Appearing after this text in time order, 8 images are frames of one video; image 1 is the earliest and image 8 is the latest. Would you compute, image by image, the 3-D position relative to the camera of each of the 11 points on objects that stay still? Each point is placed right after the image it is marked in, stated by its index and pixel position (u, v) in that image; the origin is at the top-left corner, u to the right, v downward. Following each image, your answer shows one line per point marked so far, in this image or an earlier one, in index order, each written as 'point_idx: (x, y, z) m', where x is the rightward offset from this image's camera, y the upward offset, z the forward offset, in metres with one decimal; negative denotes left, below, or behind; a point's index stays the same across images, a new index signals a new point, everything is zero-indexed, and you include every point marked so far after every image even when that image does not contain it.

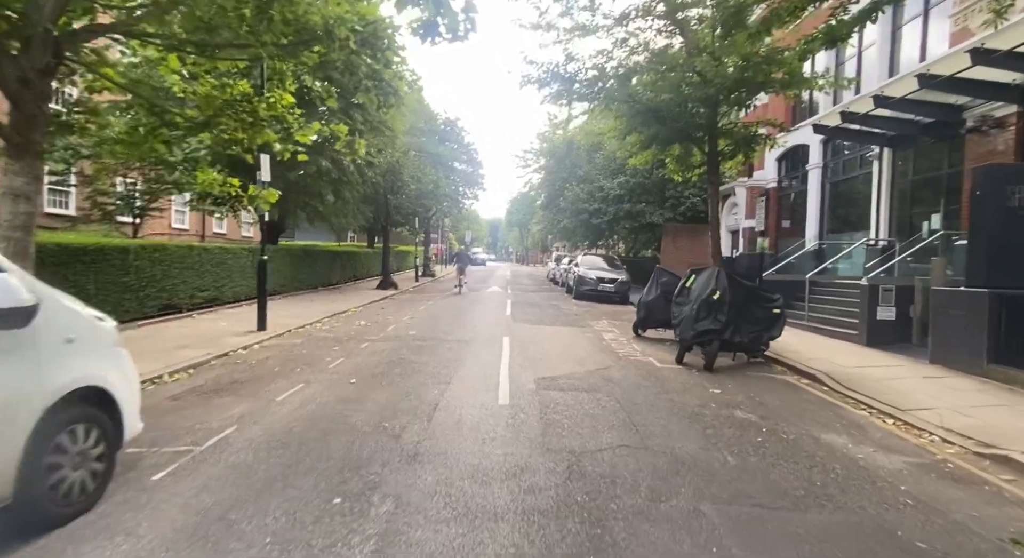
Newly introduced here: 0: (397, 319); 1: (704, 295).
0: (-3.0, -1.1, +14.8) m
1: (+3.2, -0.3, +9.4) m
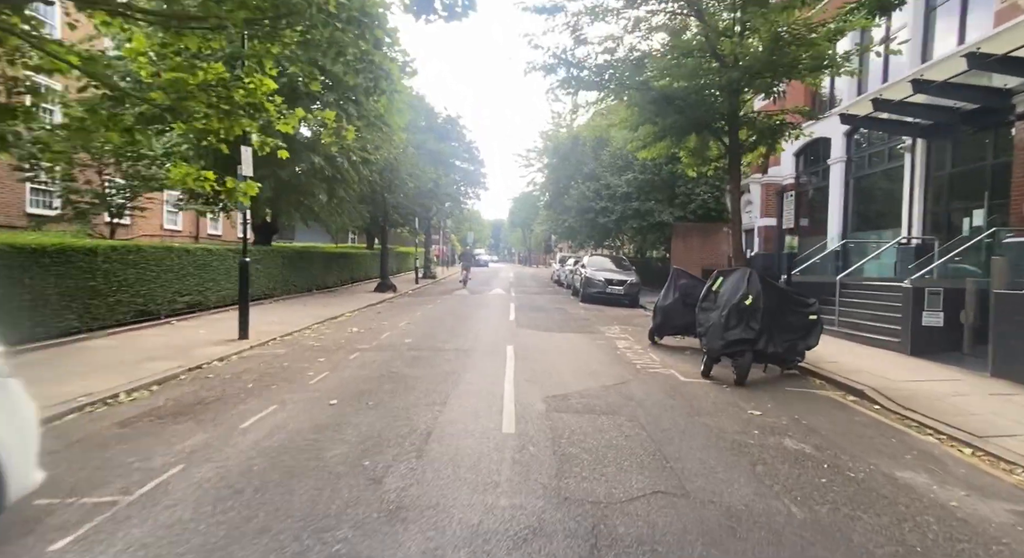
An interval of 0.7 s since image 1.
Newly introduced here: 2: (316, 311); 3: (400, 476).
0: (-2.9, -1.1, +13.7) m
1: (+3.2, -0.3, +8.4) m
2: (-5.7, -1.0, +16.8) m
3: (-0.9, -1.5, +4.5) m
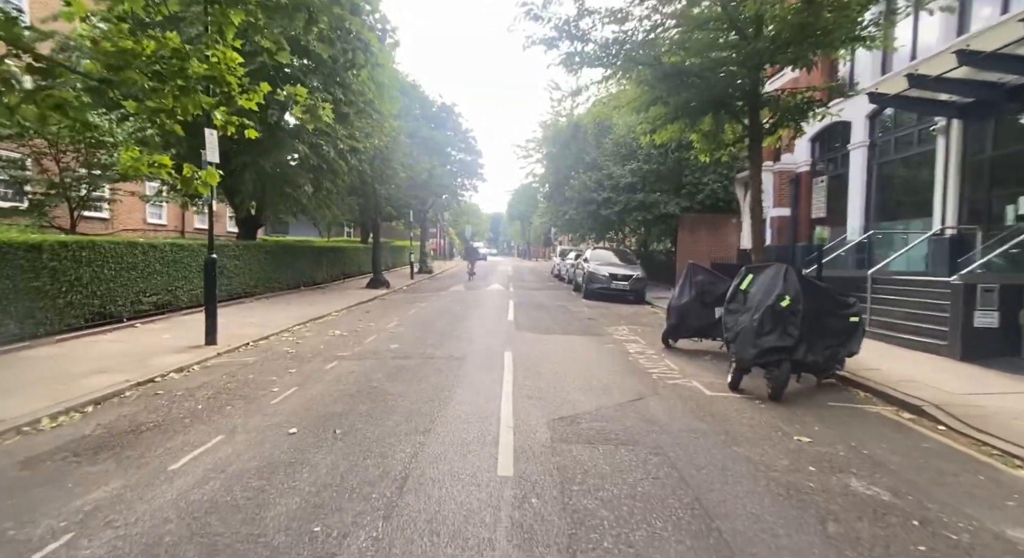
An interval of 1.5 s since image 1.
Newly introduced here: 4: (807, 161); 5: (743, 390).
0: (-2.9, -1.1, +12.6) m
1: (+3.2, -0.3, +7.2) m
2: (-5.8, -0.9, +15.6) m
3: (-0.9, -1.6, +3.3) m
4: (+10.0, +4.0, +19.3) m
5: (+3.0, -1.4, +7.5) m
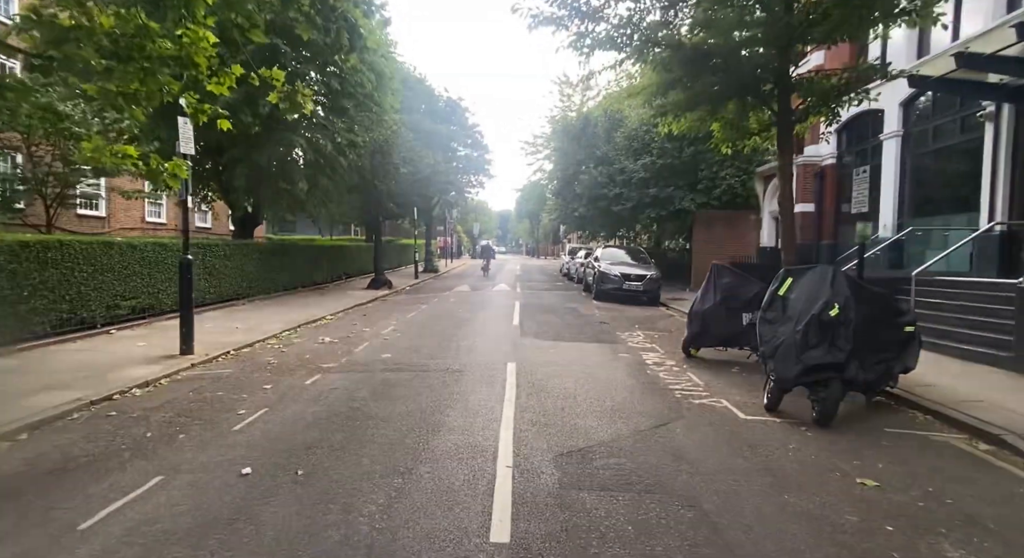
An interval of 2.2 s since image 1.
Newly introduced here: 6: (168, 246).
0: (-2.8, -1.1, +11.6) m
1: (+3.2, -0.3, +6.1) m
2: (-5.6, -0.9, +14.7) m
3: (-0.9, -1.7, +2.4) m
4: (+10.2, +4.0, +18.1) m
5: (+3.0, -1.5, +6.4) m
6: (-7.7, +0.7, +12.8) m
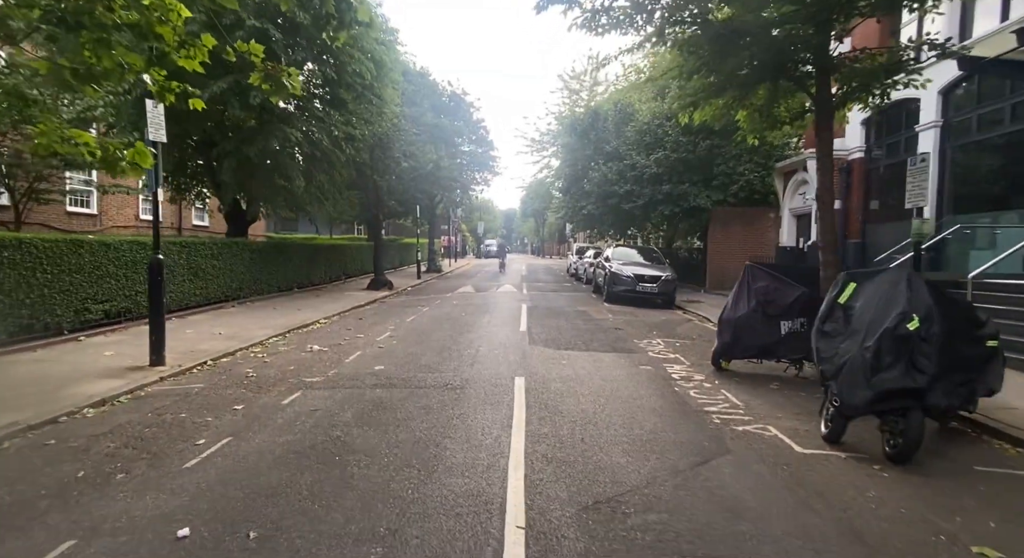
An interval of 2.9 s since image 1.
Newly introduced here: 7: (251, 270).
0: (-2.7, -1.1, +10.6) m
1: (+3.3, -0.4, +5.1) m
2: (-5.5, -0.9, +13.7) m
3: (-0.9, -1.7, +1.3) m
4: (+10.4, +4.0, +17.0) m
5: (+3.1, -1.6, +5.4) m
6: (-7.5, +0.7, +11.8) m
7: (-7.5, +0.3, +16.3) m
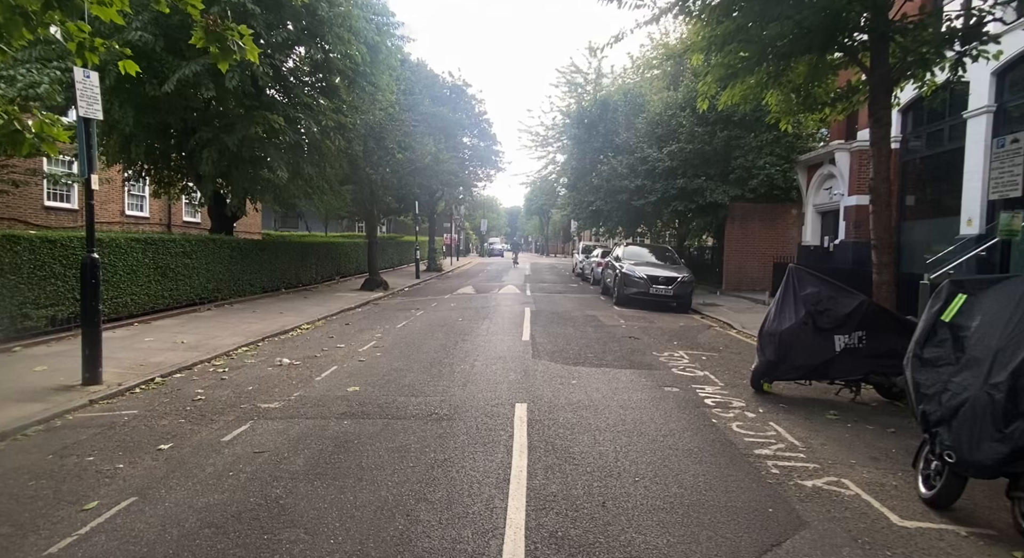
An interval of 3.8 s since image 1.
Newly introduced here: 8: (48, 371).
0: (-2.7, -1.2, +9.3) m
1: (+3.3, -0.5, +3.7) m
2: (-5.4, -1.0, +12.4) m
3: (-0.9, -1.8, 0.0) m
4: (+10.5, +3.9, +15.6) m
5: (+3.1, -1.6, +4.0) m
6: (-7.5, +0.7, +10.5) m
7: (-7.4, +0.3, +15.0) m
8: (-6.2, -1.2, +7.7) m
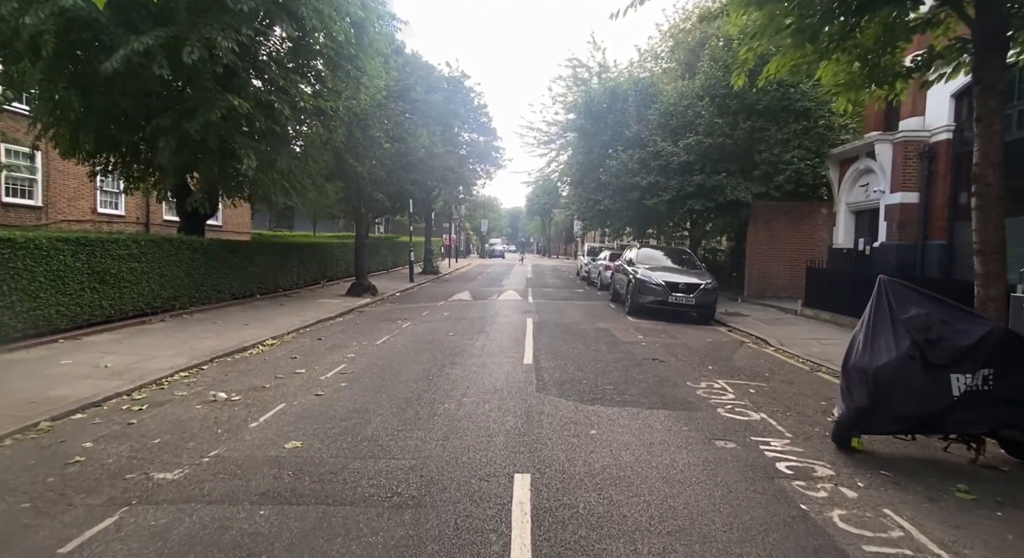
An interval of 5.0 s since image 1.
0: (-2.7, -1.3, +7.5) m
1: (+3.3, -0.6, +1.9) m
2: (-5.4, -1.1, +10.6) m
3: (-1.0, -1.9, -1.8) m
4: (+10.5, +3.7, +13.7) m
5: (+3.1, -1.8, +2.2) m
6: (-7.5, +0.5, +8.7) m
7: (-7.4, +0.1, +13.2) m
8: (-6.2, -1.4, +5.9) m
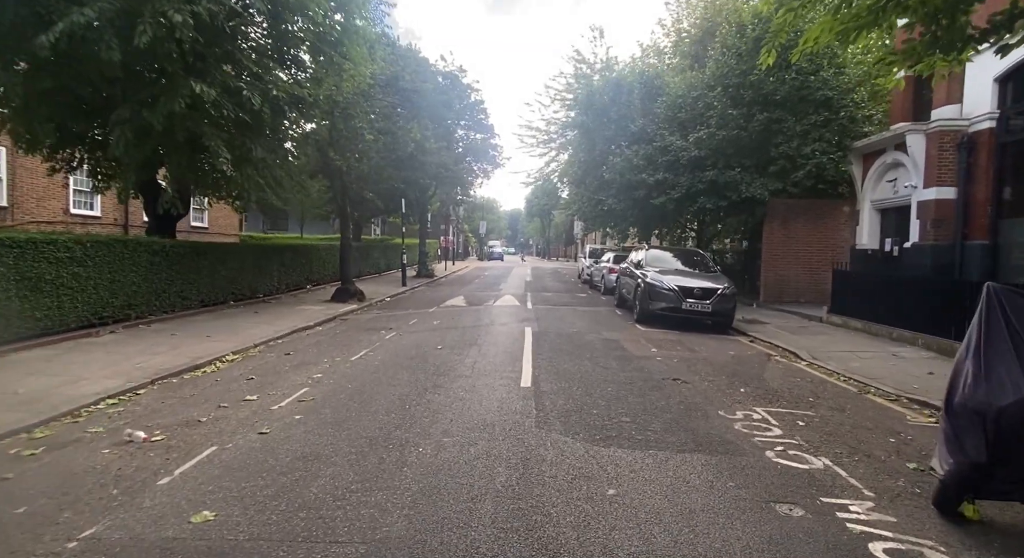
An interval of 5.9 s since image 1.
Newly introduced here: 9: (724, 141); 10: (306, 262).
0: (-2.8, -1.4, +6.1) m
1: (+3.2, -0.7, +0.5) m
2: (-5.5, -1.2, +9.2) m
3: (-1.0, -2.0, -3.2) m
4: (+10.4, +3.6, +12.4) m
5: (+3.0, -1.8, +0.8) m
6: (-7.5, +0.4, +7.3) m
7: (-7.5, 0.0, +11.8) m
8: (-6.3, -1.4, +4.5) m
9: (+6.3, +4.1, +16.9) m
10: (-7.1, +0.6, +19.9) m
